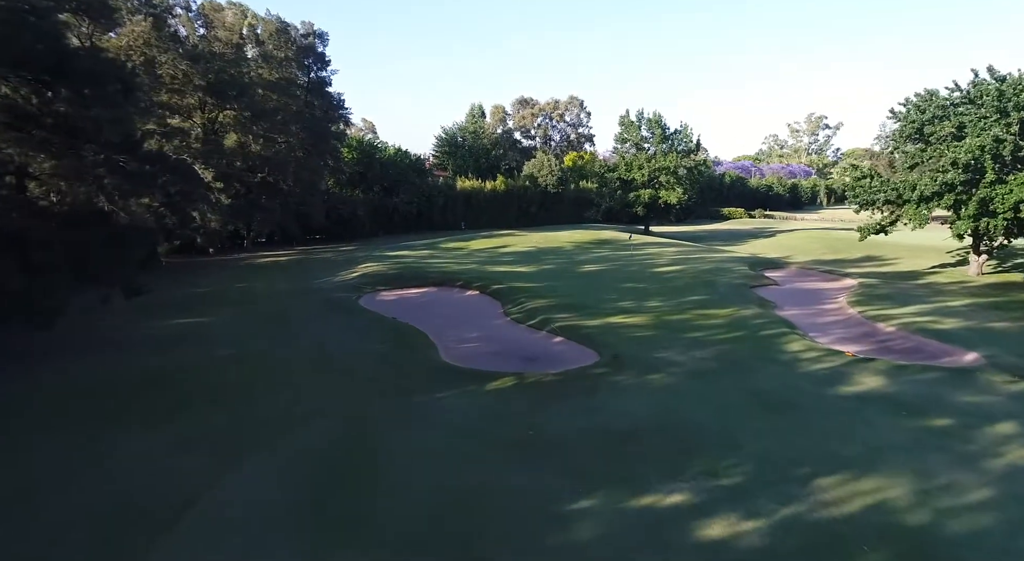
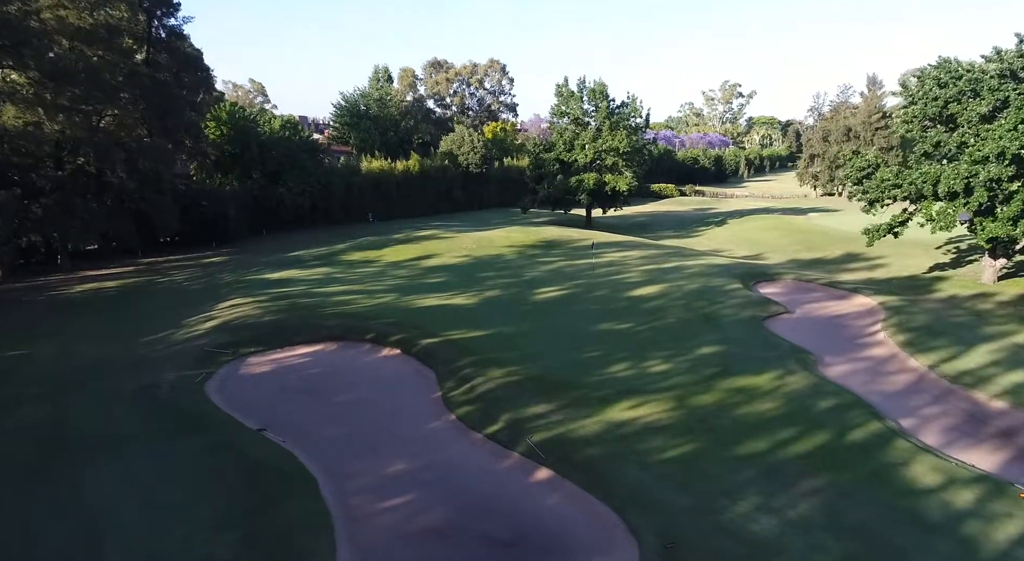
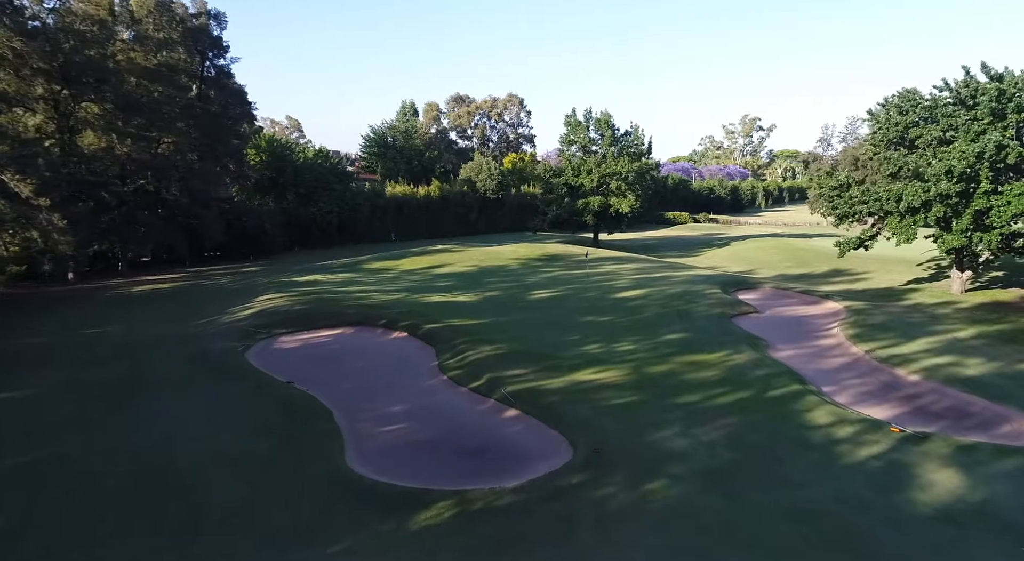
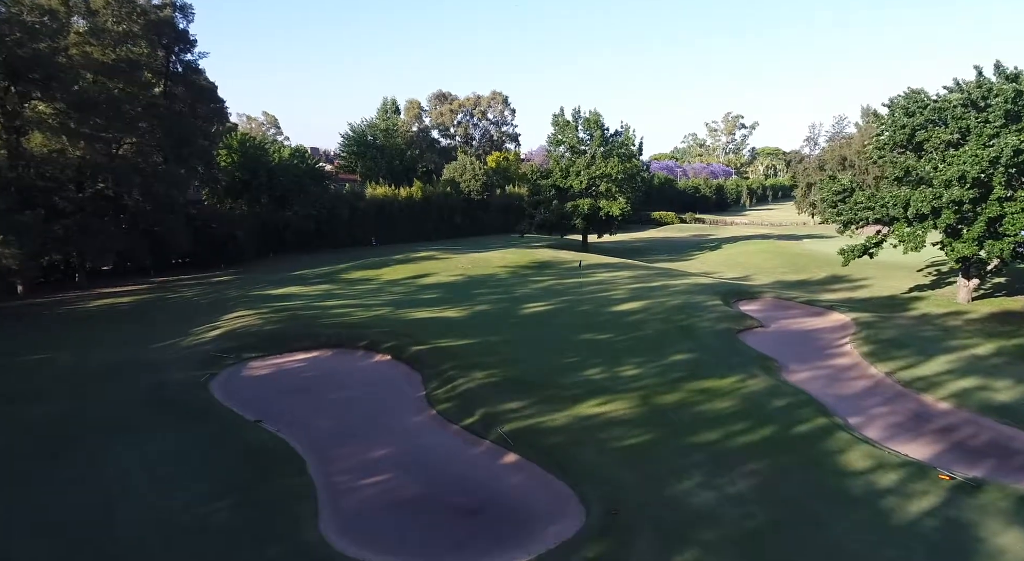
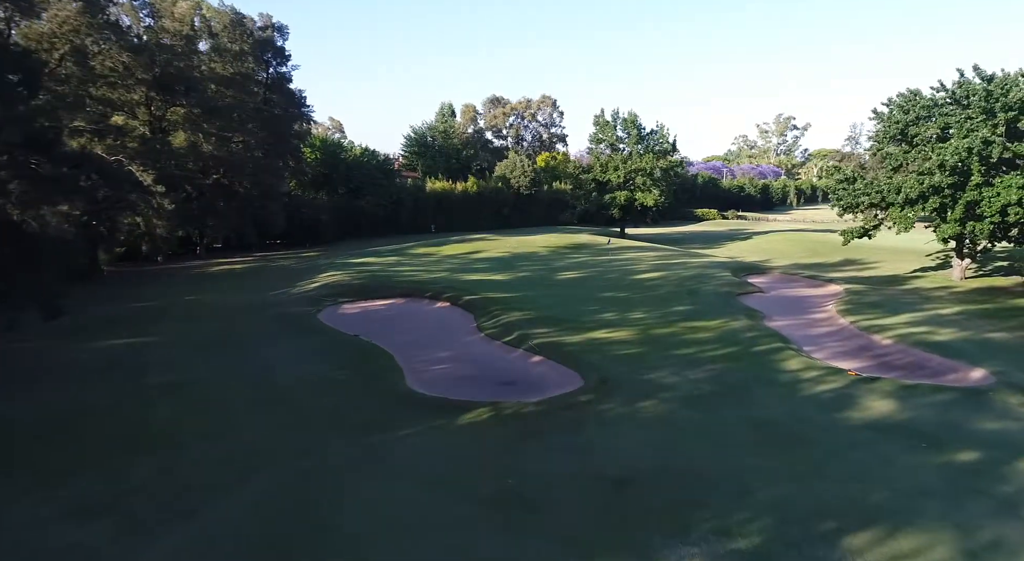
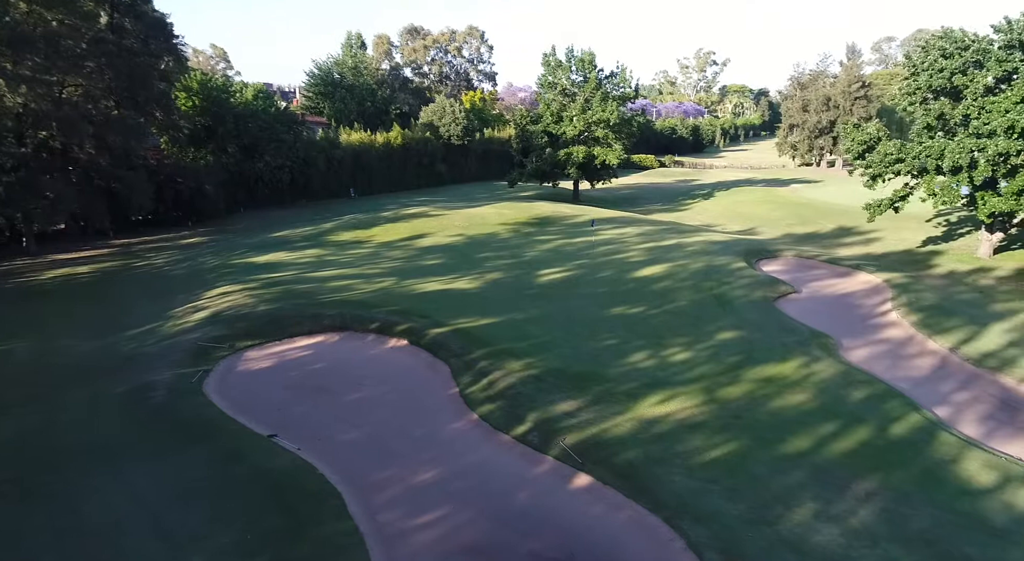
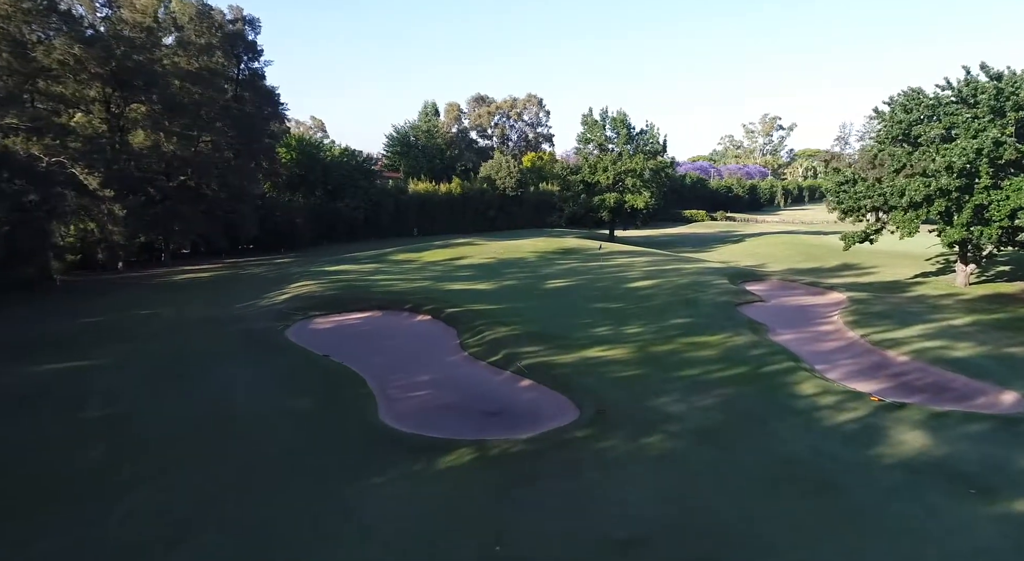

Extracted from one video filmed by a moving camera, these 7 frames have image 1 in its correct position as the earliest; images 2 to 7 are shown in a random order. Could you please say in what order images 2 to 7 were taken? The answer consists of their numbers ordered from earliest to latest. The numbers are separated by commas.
5, 7, 3, 4, 2, 6
